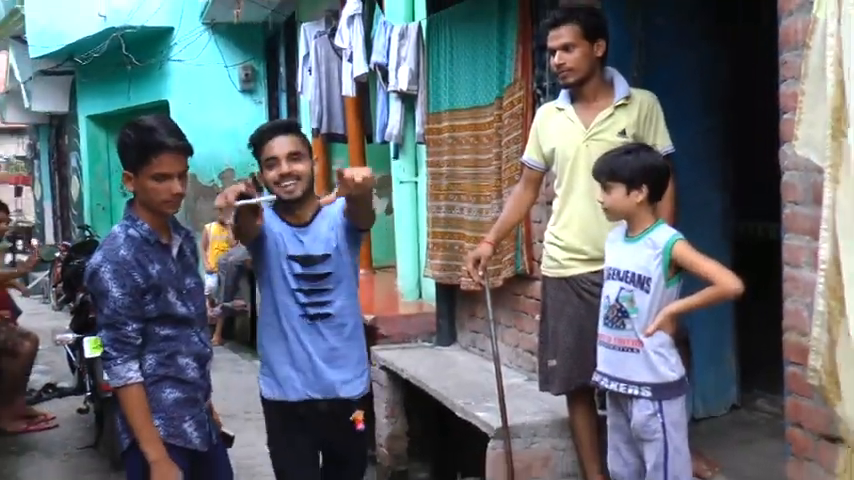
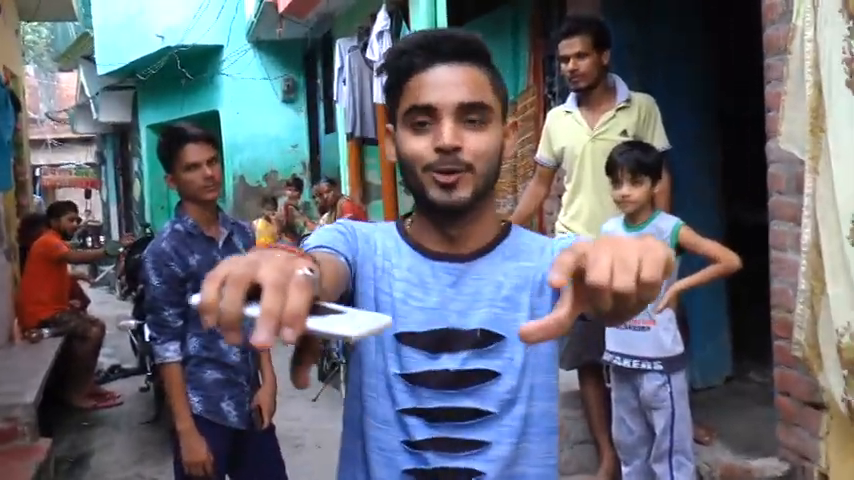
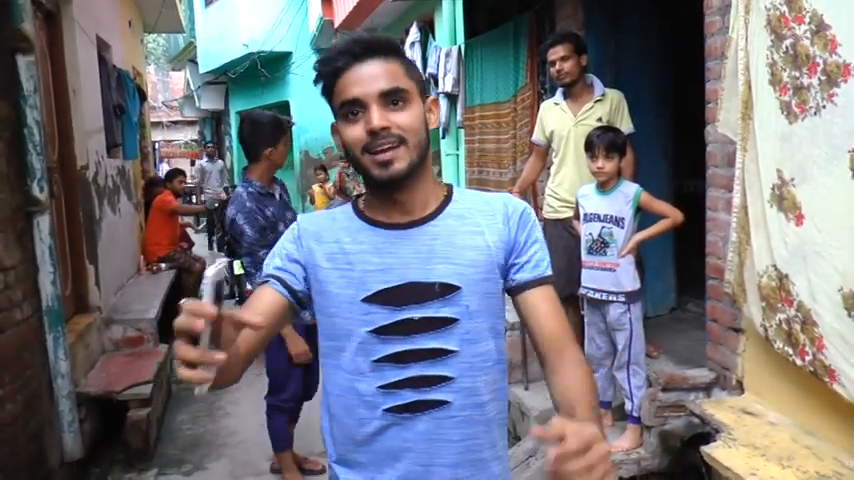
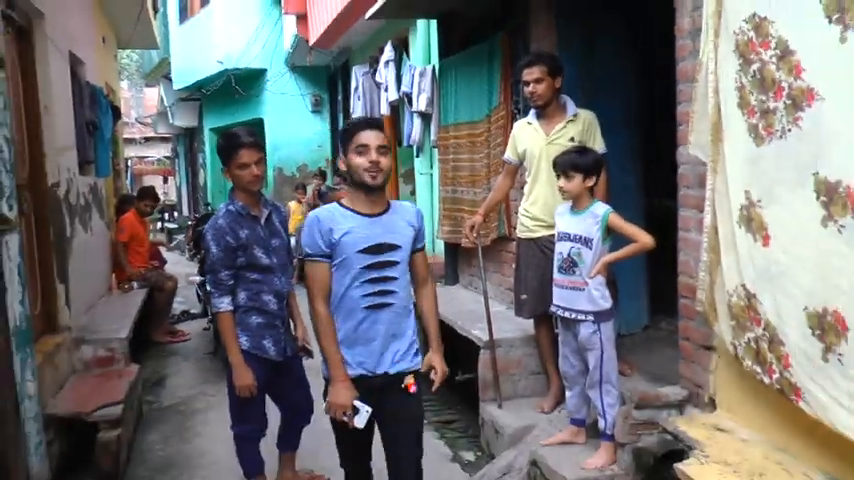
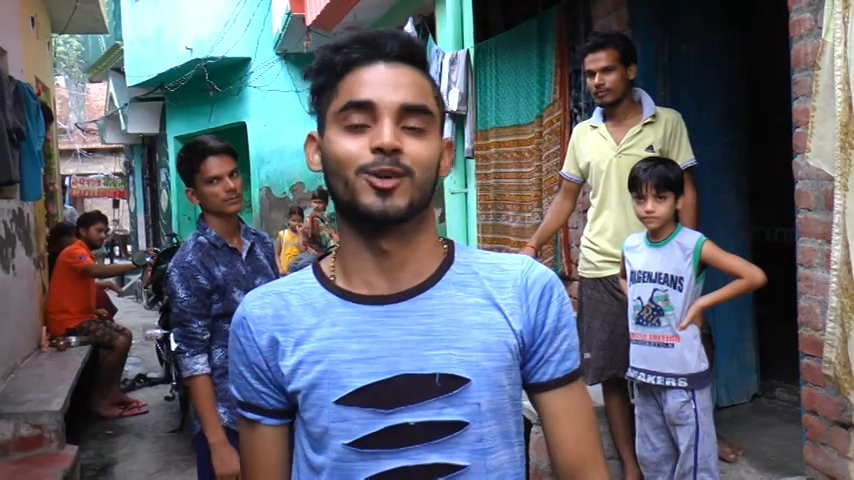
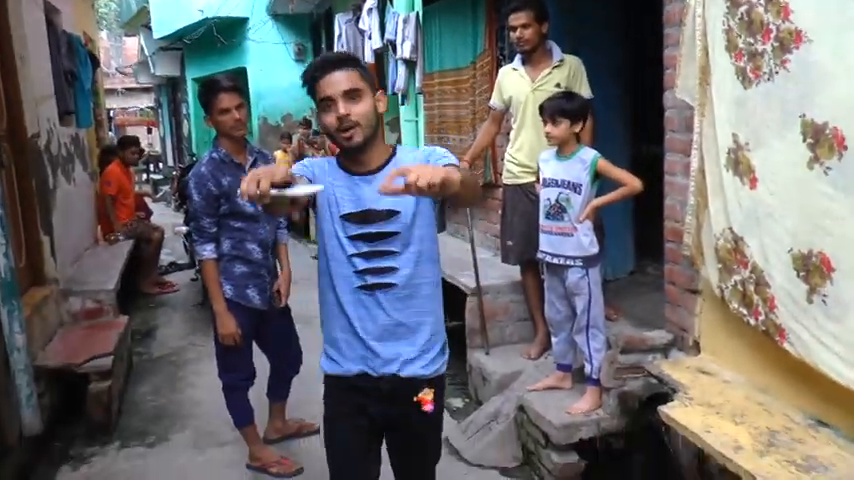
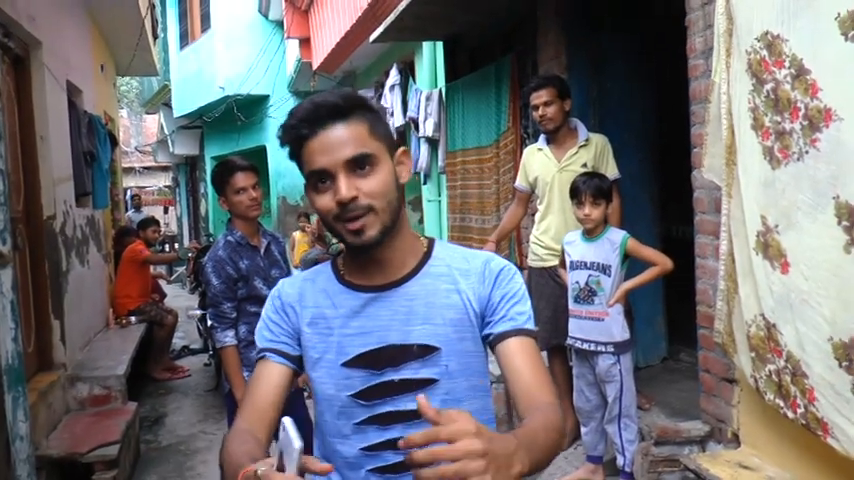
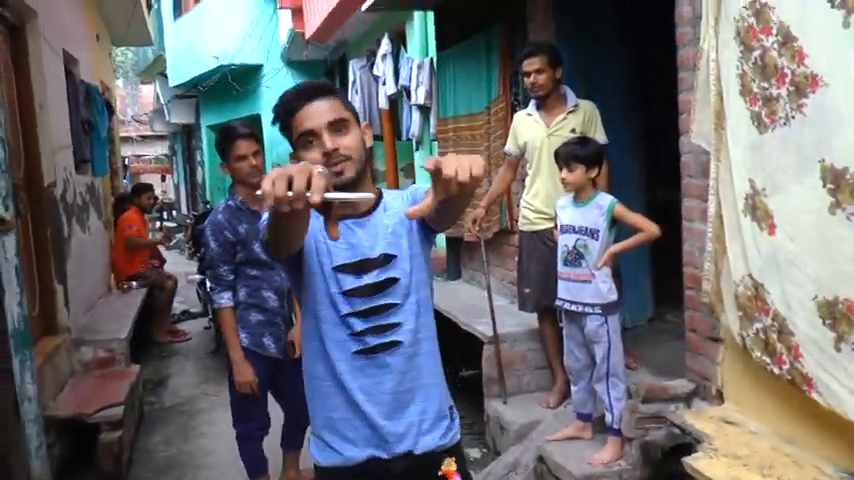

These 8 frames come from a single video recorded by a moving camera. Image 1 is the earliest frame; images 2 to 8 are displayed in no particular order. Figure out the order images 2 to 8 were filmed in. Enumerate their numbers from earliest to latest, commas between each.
4, 6, 8, 2, 5, 7, 3
